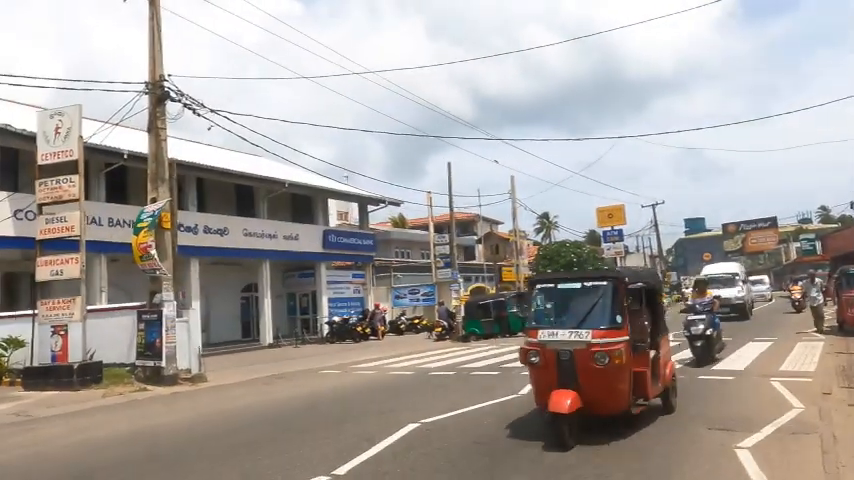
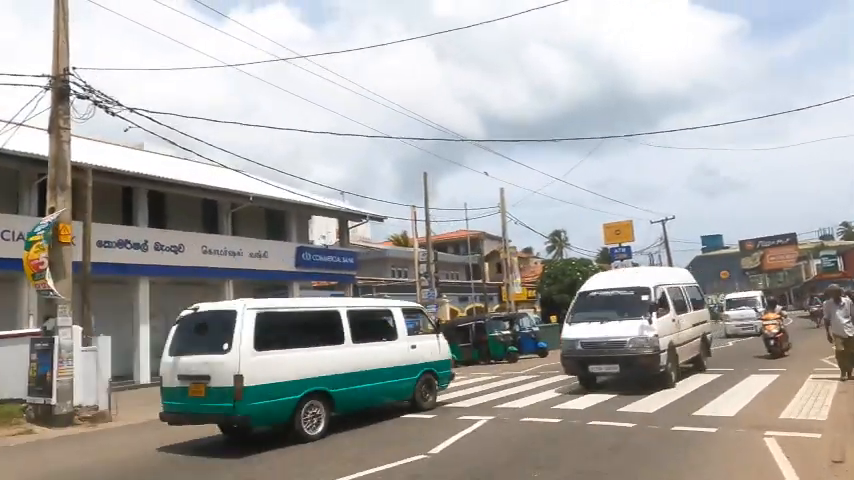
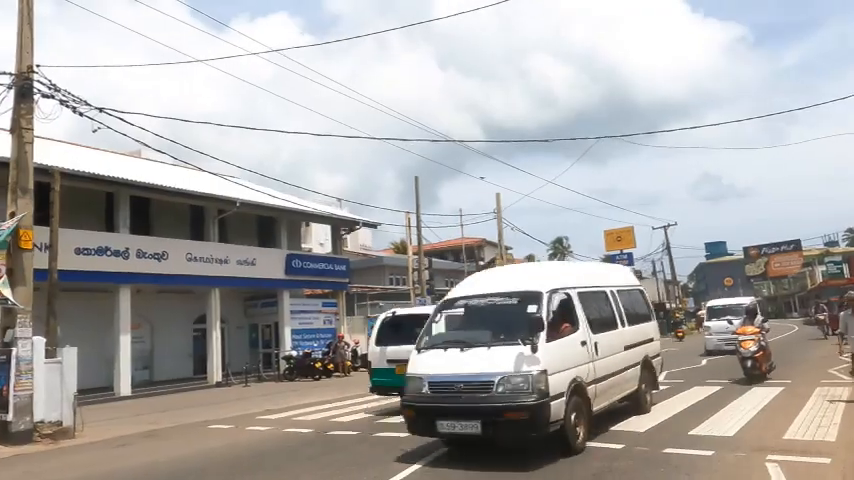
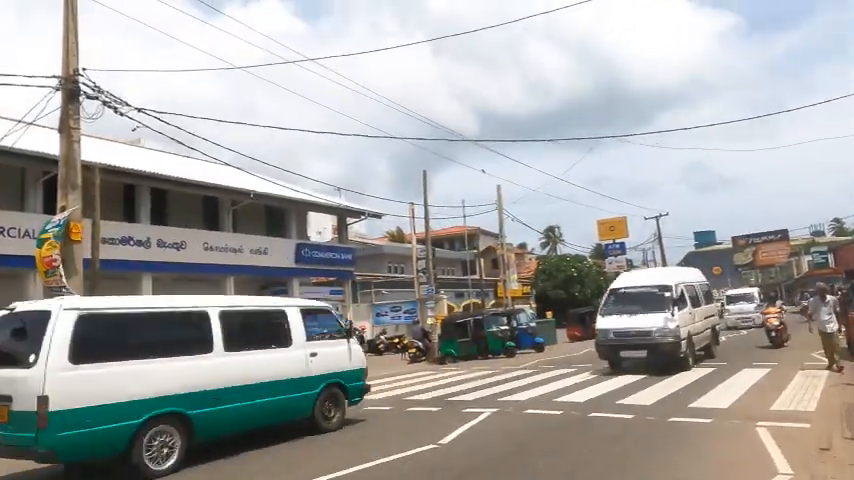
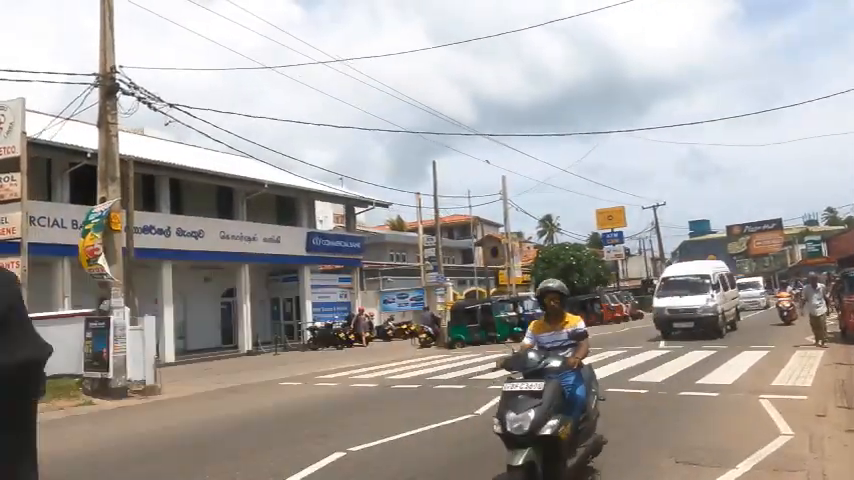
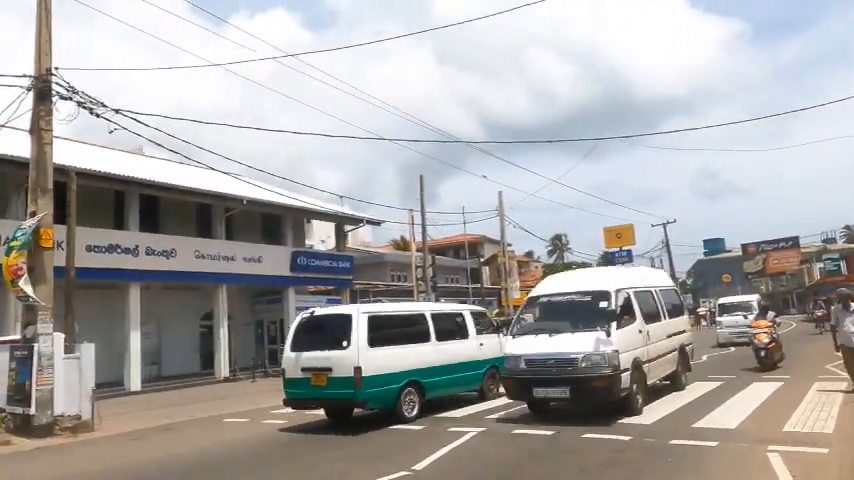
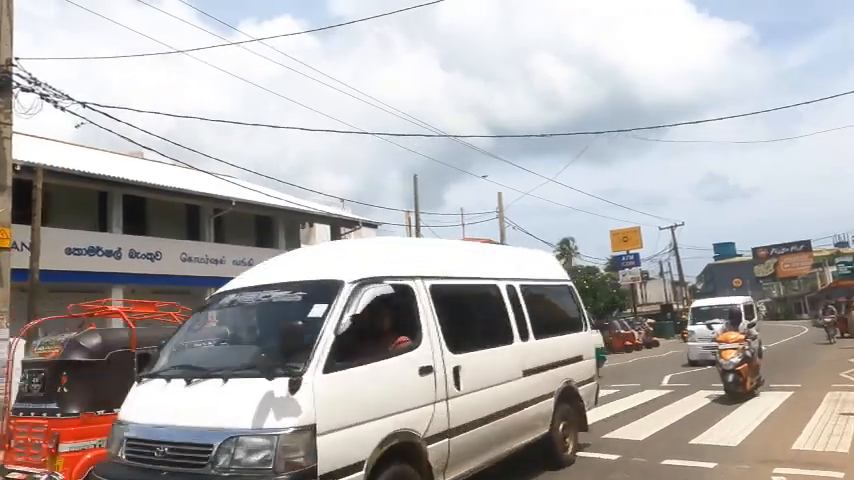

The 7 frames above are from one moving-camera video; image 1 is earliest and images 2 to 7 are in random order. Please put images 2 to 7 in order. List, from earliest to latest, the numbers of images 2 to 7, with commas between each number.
5, 4, 2, 6, 3, 7
